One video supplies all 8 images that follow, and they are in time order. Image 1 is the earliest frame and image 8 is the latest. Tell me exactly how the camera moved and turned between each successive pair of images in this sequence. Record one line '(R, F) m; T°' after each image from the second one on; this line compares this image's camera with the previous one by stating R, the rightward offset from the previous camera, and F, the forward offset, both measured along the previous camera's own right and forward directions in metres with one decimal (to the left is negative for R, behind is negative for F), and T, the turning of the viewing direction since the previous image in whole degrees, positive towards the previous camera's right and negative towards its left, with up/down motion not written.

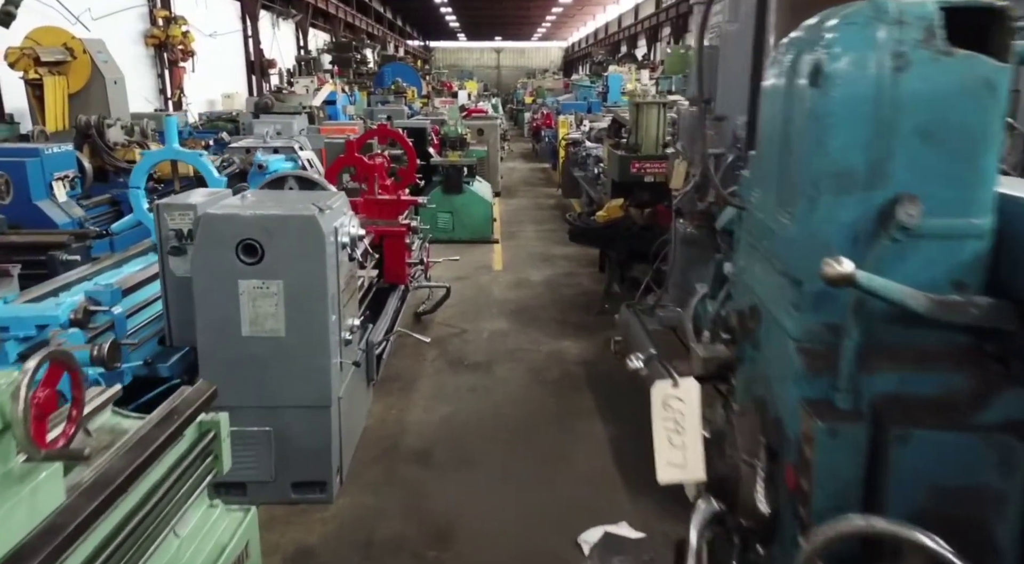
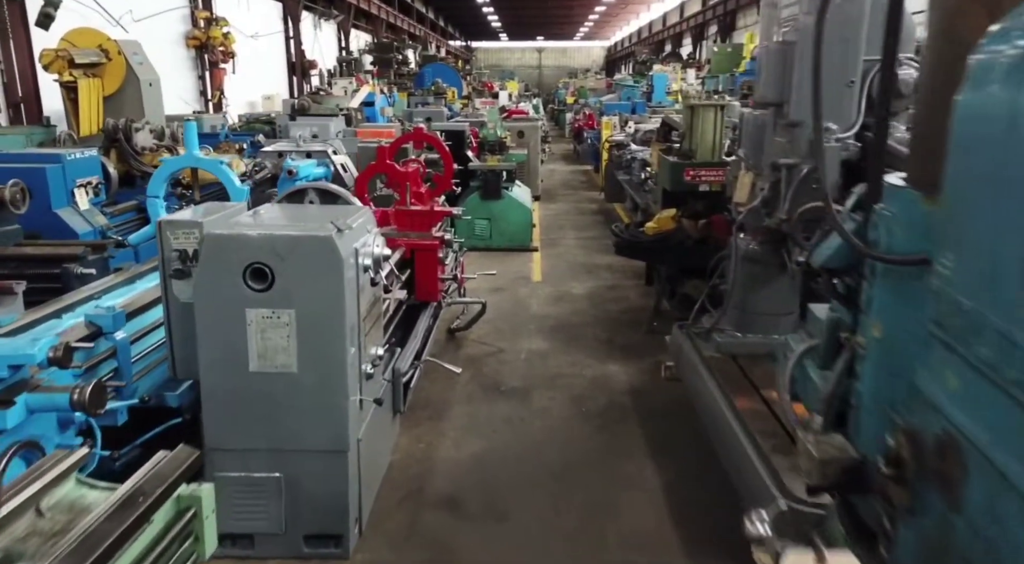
(0.0, +0.2) m; -3°
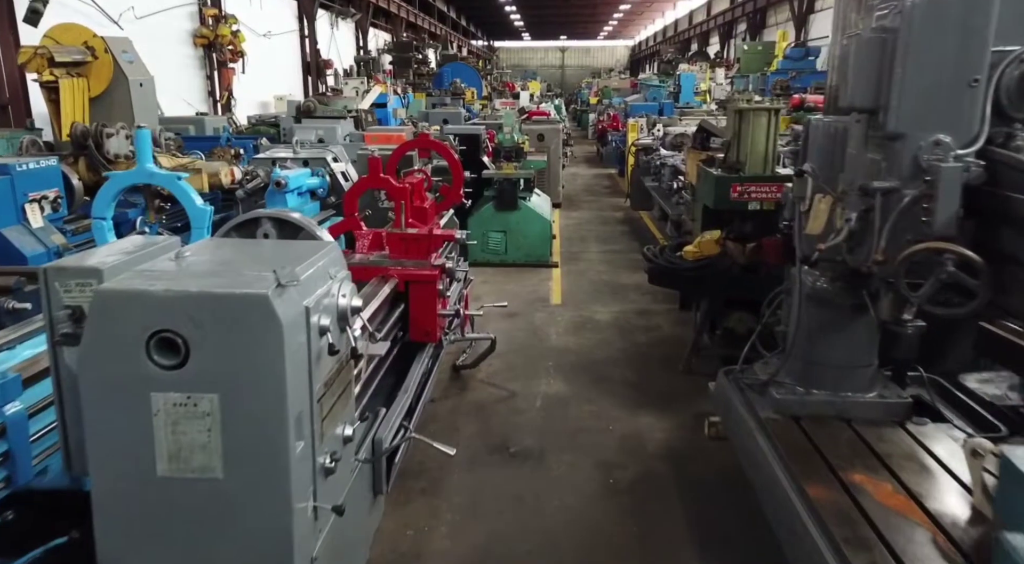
(0.0, +0.4) m; -2°
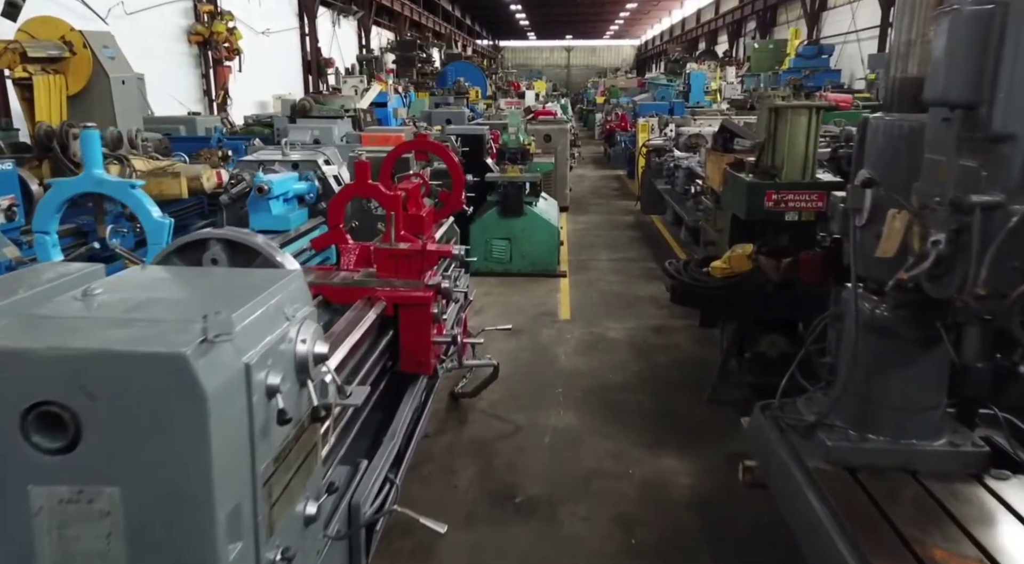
(0.0, +0.3) m; 0°
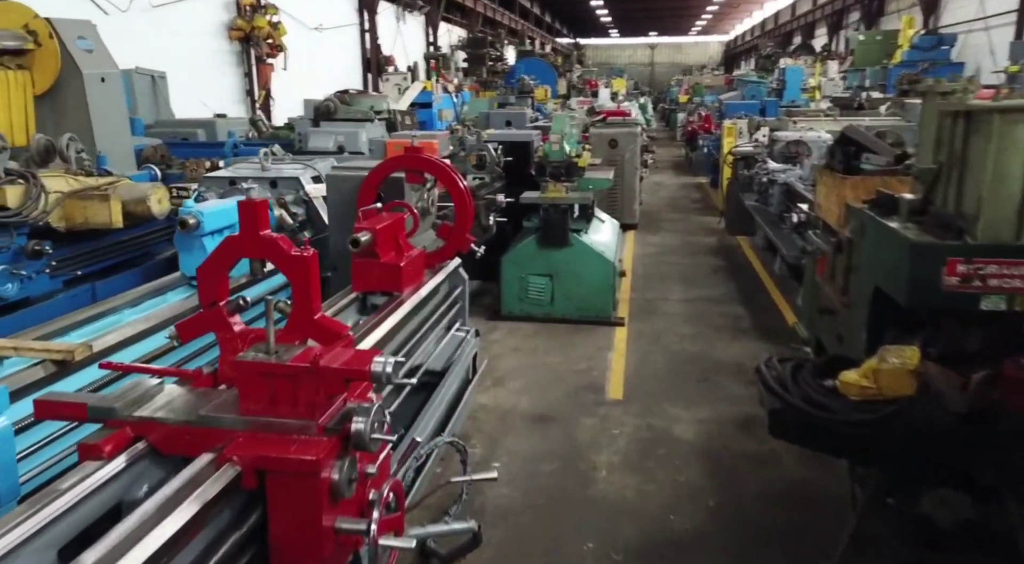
(+0.2, +0.8) m; -6°
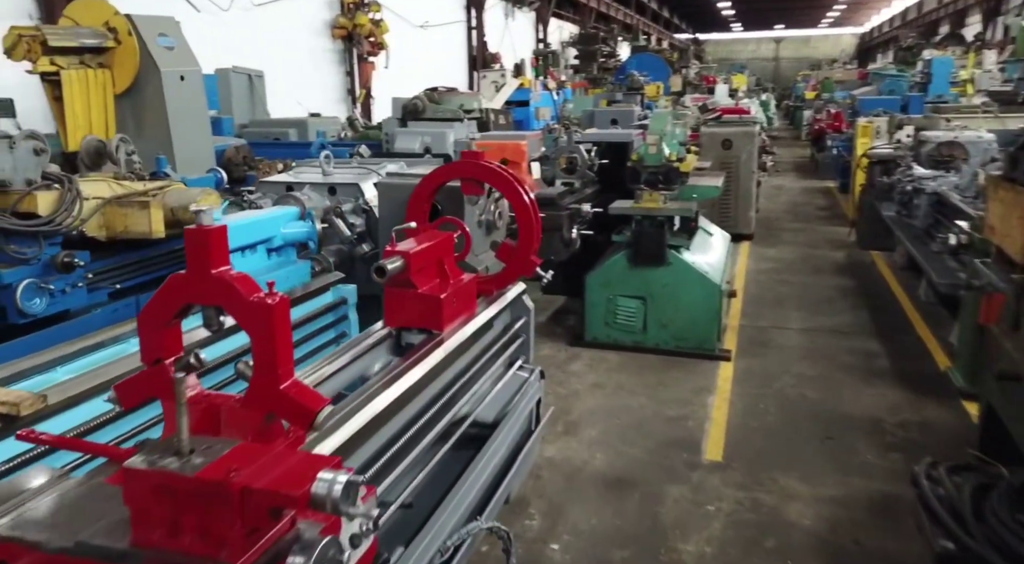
(+0.1, +0.4) m; -9°
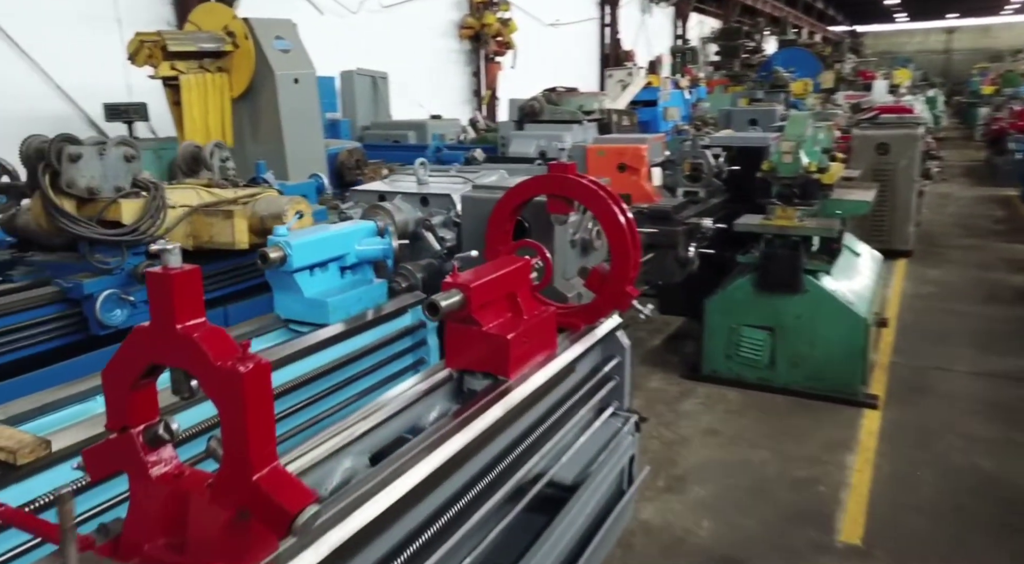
(+0.1, +0.2) m; -11°
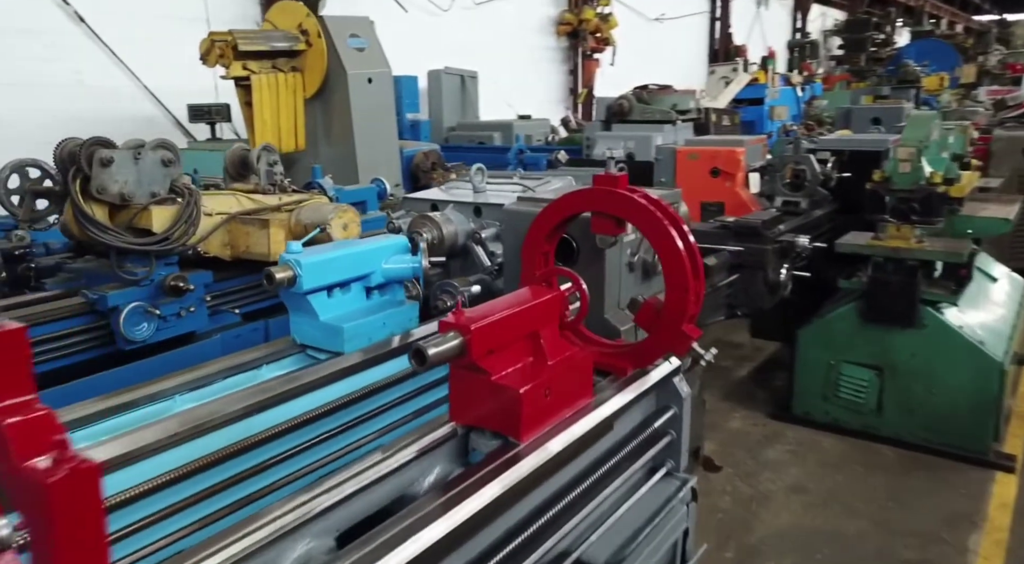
(+0.1, +0.2) m; -8°
